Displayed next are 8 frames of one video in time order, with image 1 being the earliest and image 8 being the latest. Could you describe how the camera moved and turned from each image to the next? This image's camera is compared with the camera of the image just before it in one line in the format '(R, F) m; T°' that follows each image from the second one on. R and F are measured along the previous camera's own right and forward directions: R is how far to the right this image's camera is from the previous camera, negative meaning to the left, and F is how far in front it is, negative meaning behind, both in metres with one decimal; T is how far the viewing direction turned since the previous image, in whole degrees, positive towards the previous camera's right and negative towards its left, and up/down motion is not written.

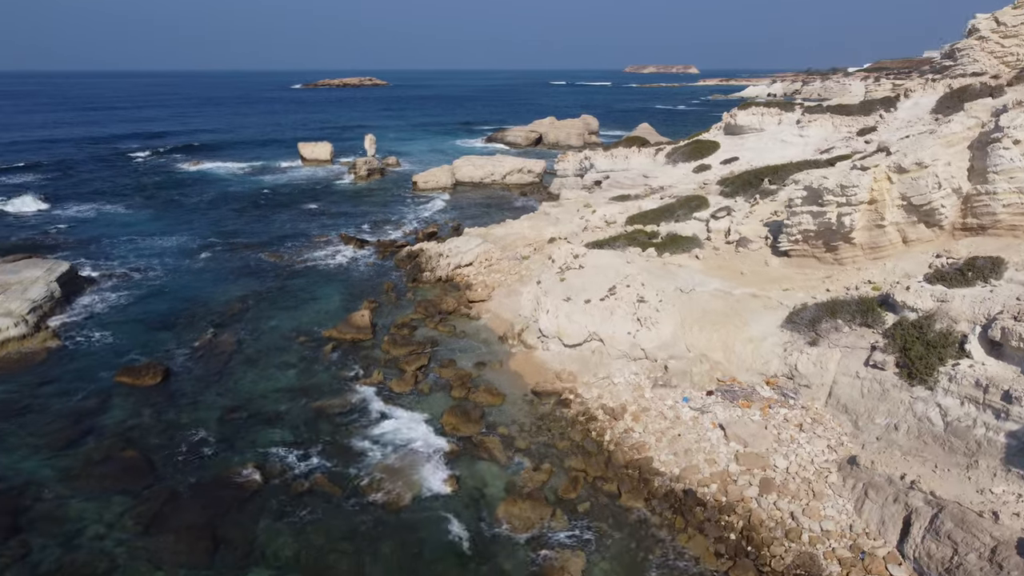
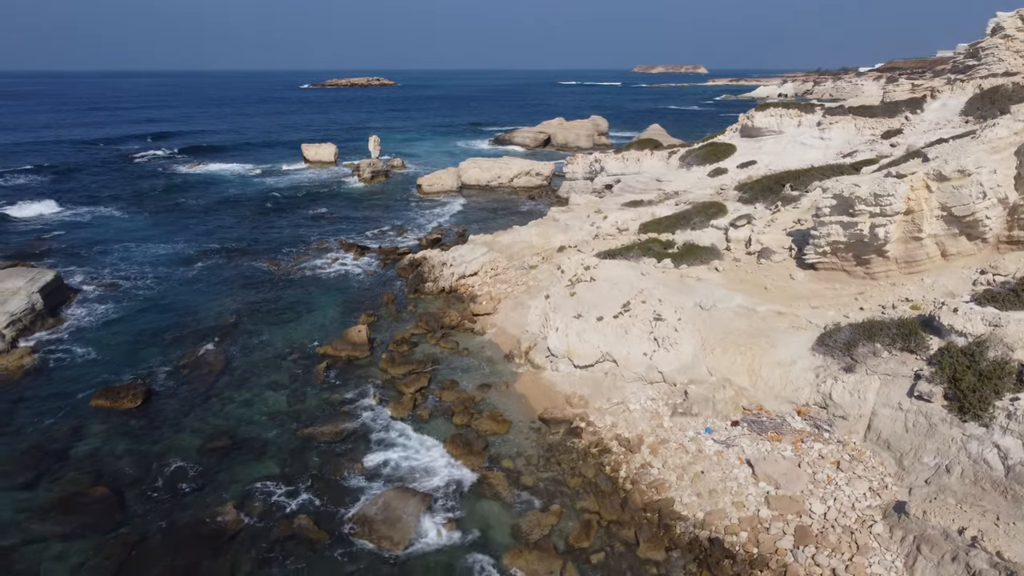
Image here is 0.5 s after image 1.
(0.0, +1.2) m; -1°
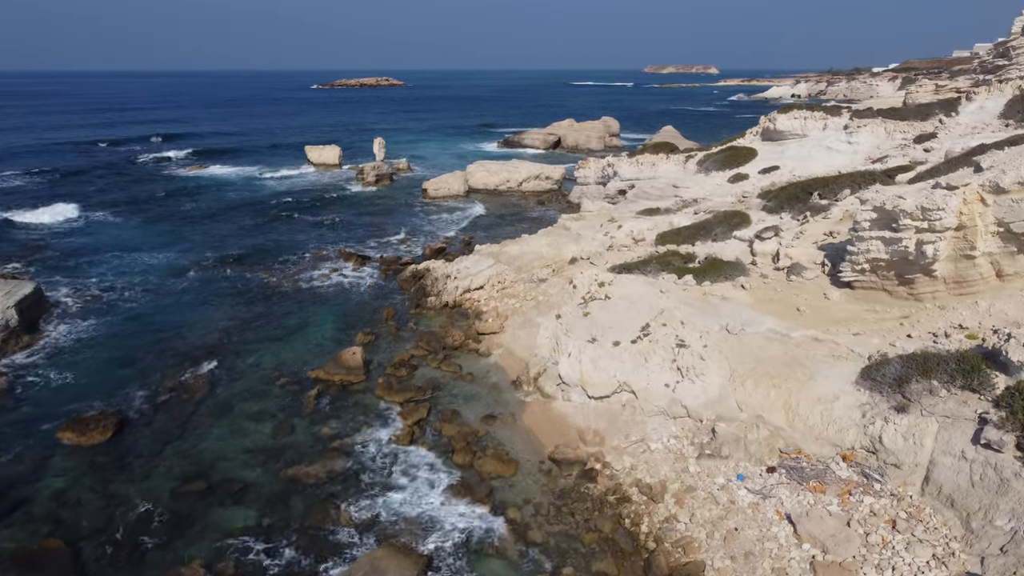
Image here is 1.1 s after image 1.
(0.0, +1.5) m; -1°
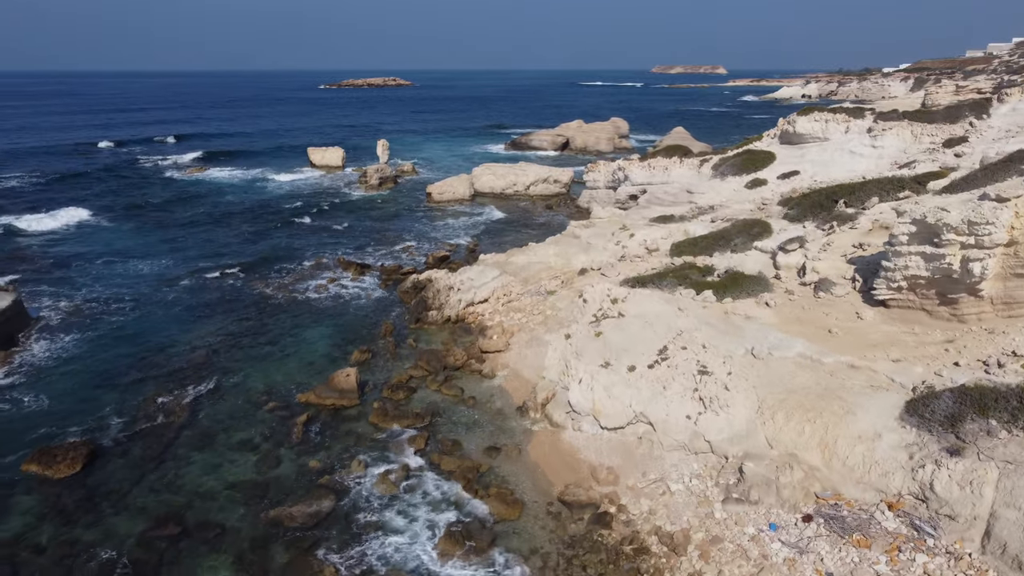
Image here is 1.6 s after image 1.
(0.0, +1.3) m; -1°
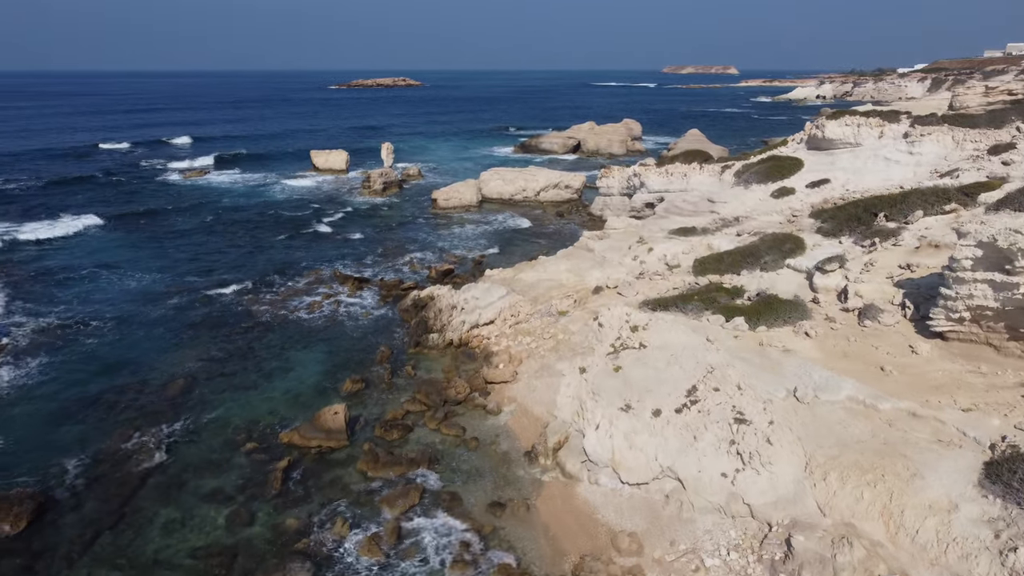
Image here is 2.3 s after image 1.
(0.0, +1.7) m; -1°
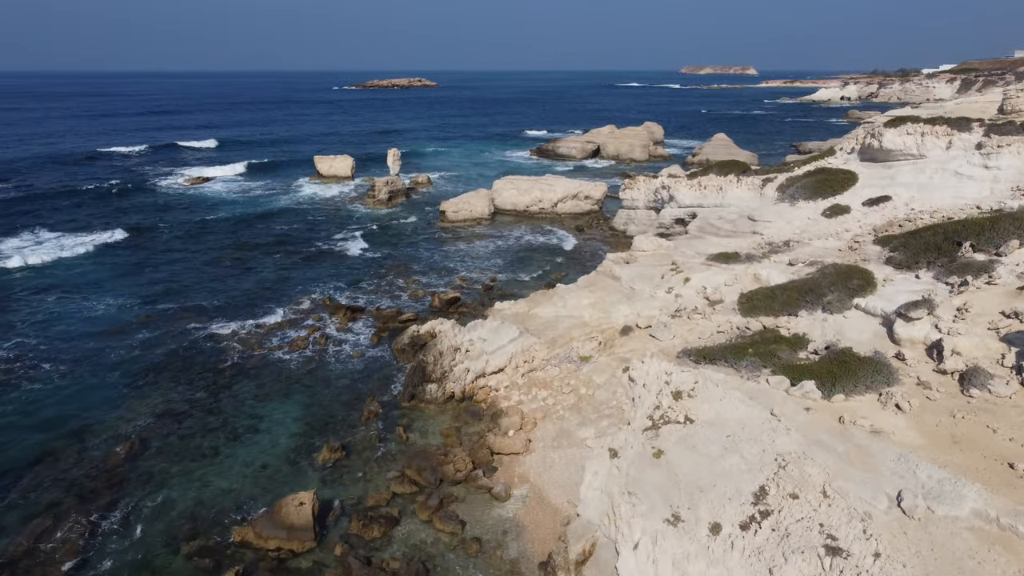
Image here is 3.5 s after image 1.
(0.0, +3.0) m; -1°
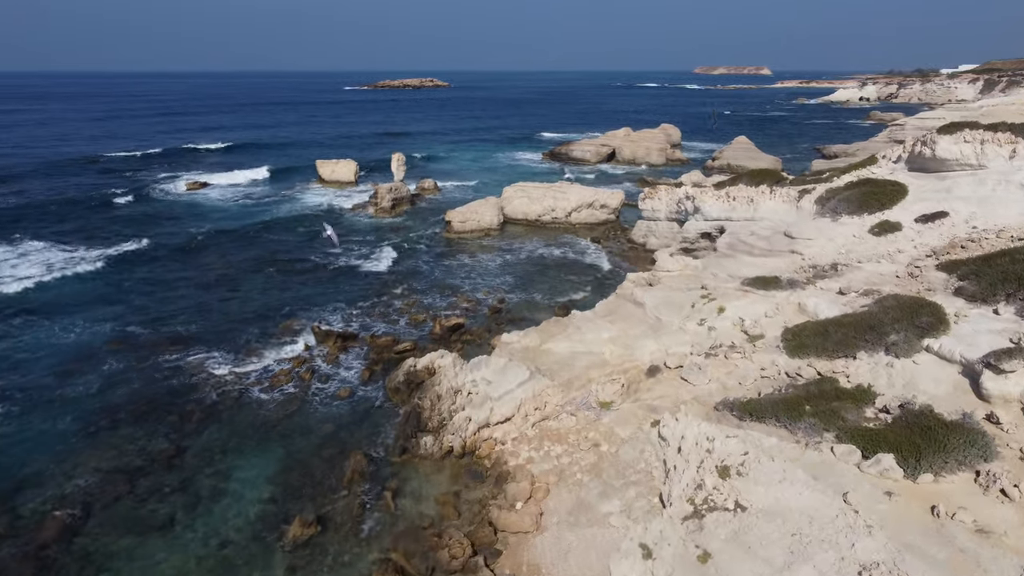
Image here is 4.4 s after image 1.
(0.0, +2.3) m; -1°
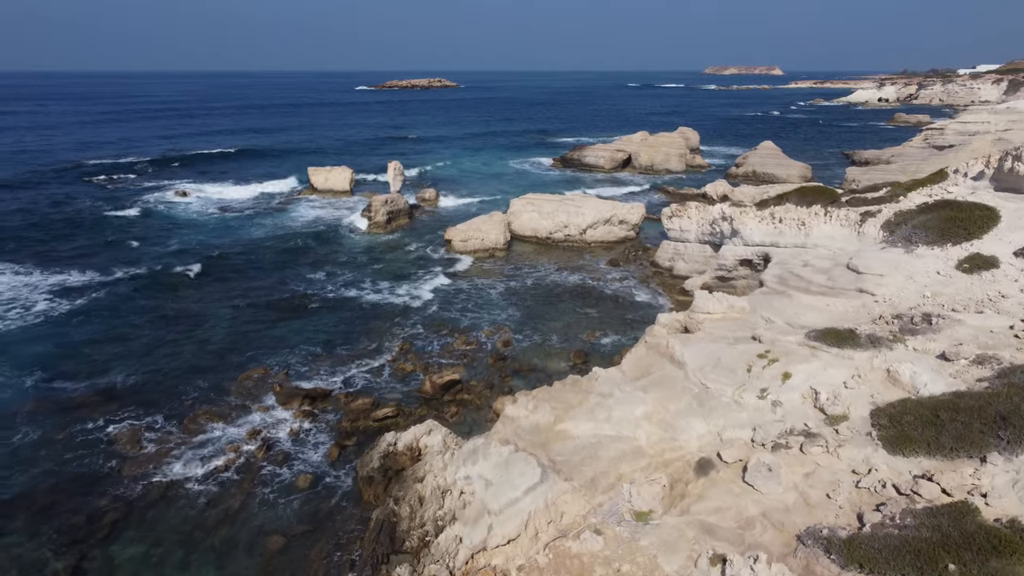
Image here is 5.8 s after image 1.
(0.0, +3.6) m; -1°
